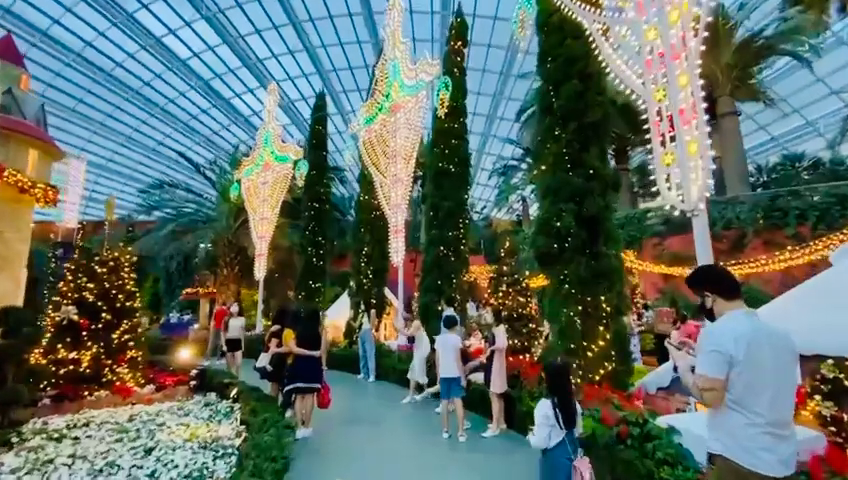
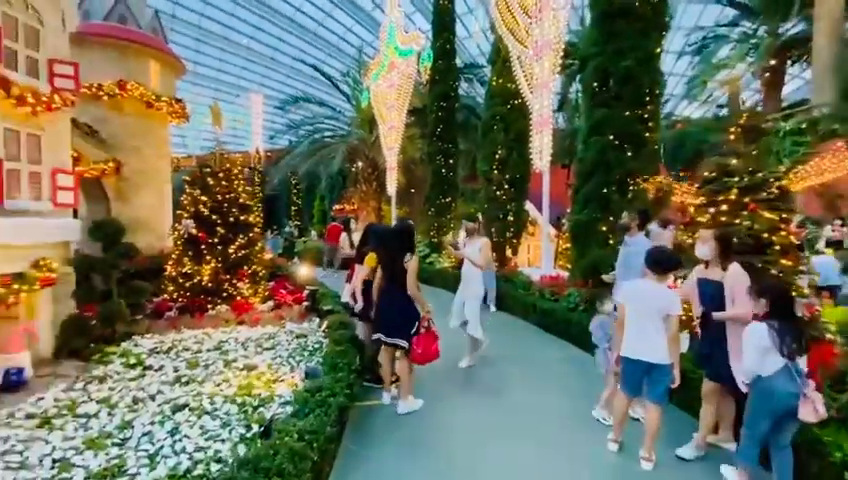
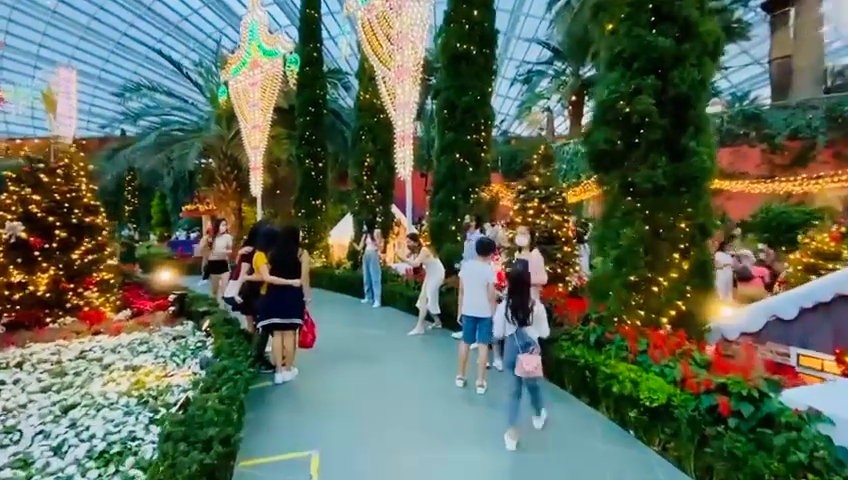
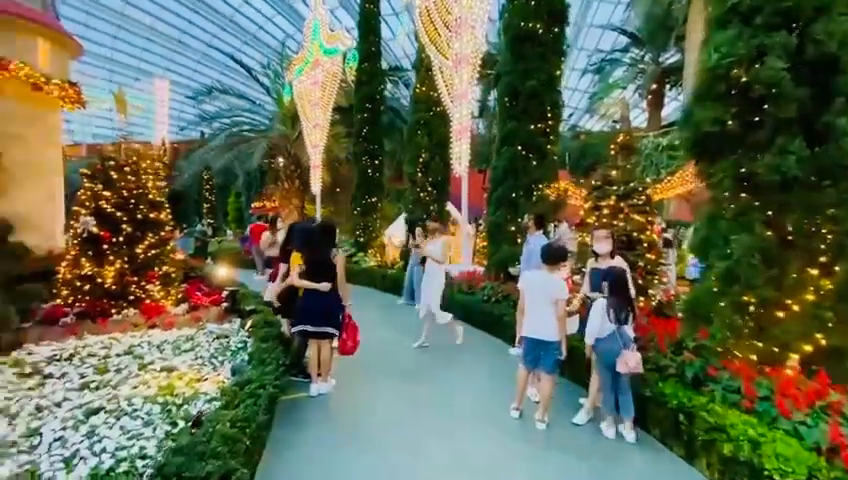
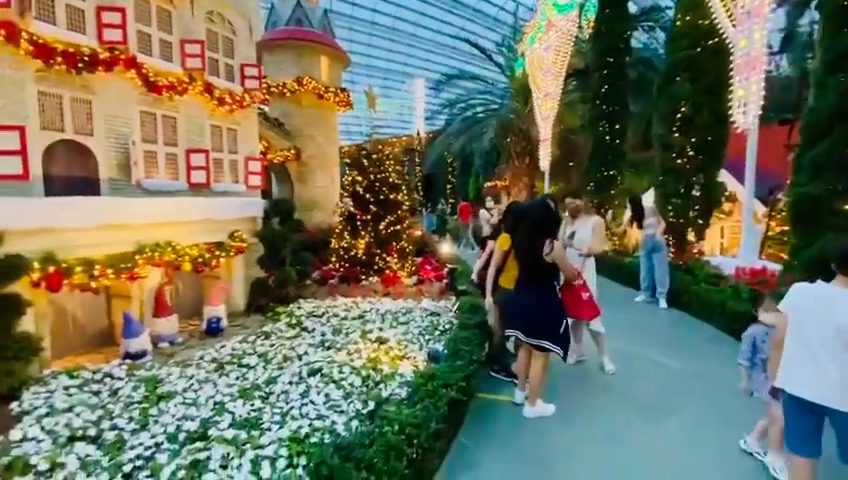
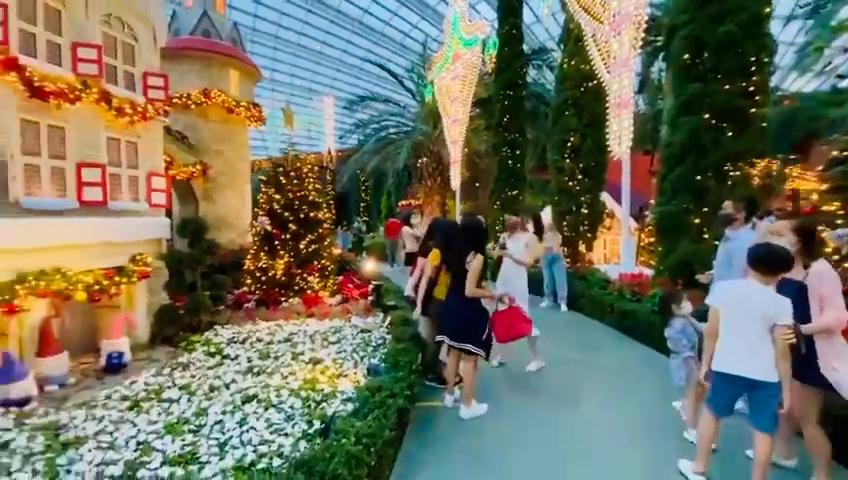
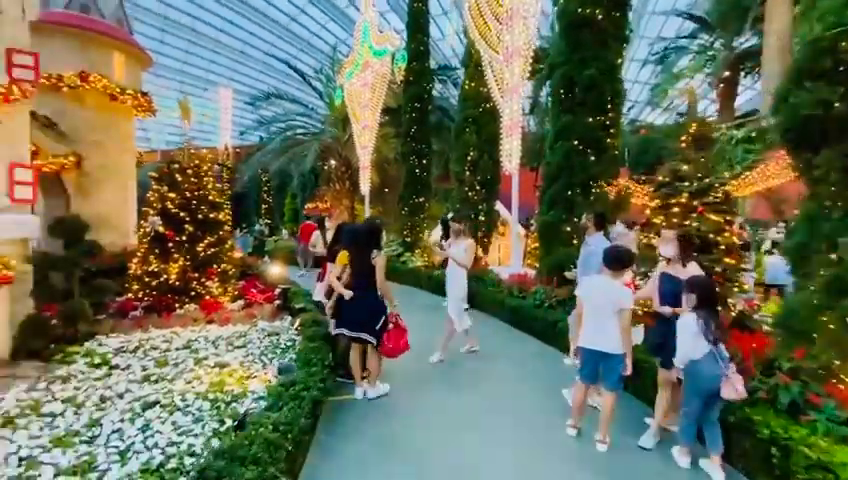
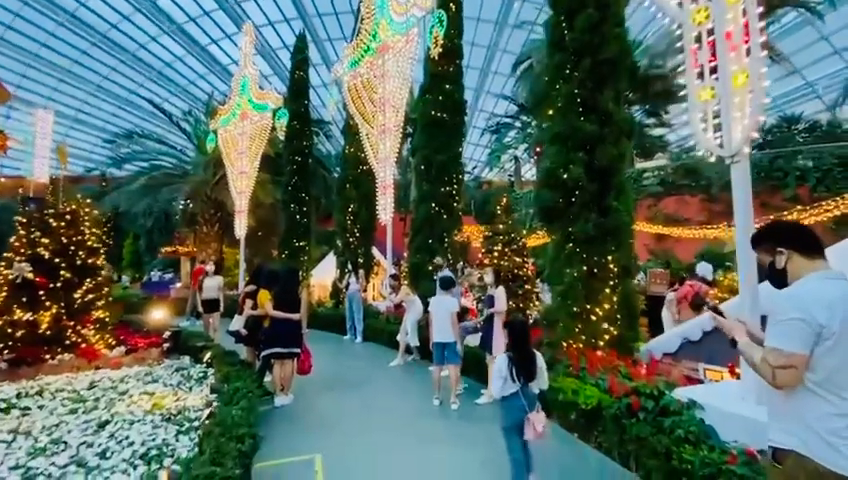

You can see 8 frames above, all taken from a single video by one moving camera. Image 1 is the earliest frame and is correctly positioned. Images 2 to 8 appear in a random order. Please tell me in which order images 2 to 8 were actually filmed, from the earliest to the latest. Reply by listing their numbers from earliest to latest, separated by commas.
8, 3, 4, 7, 2, 6, 5
